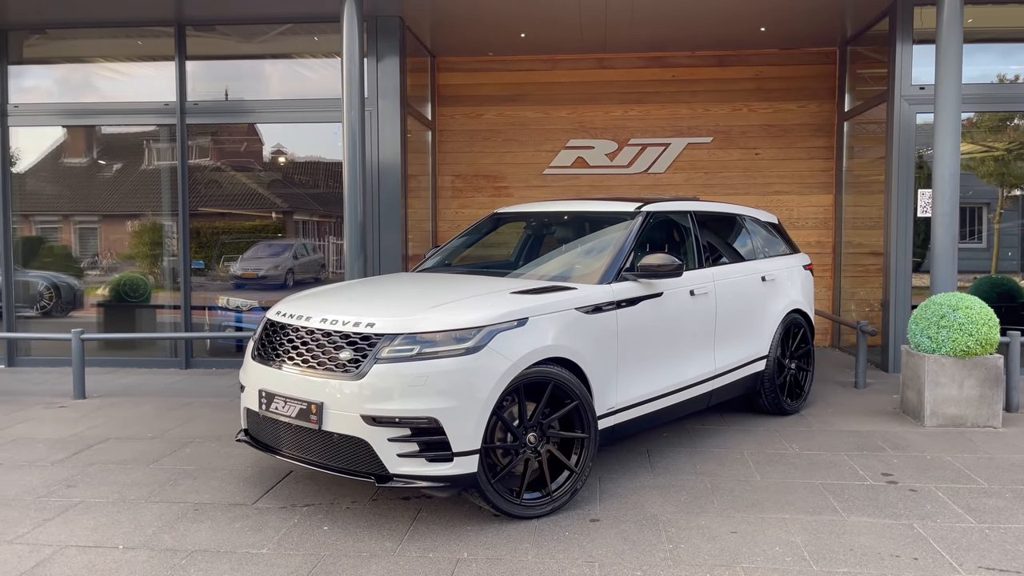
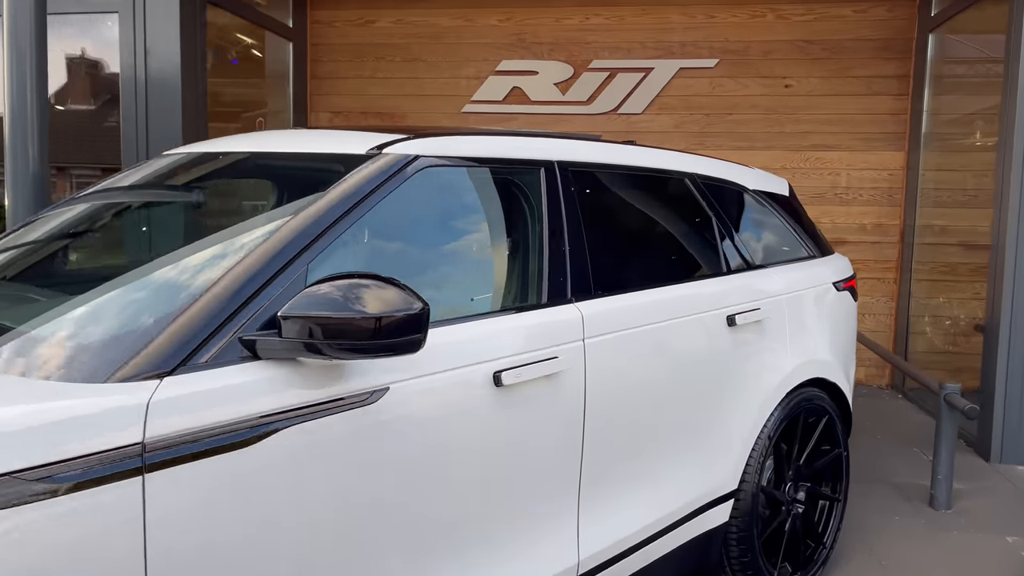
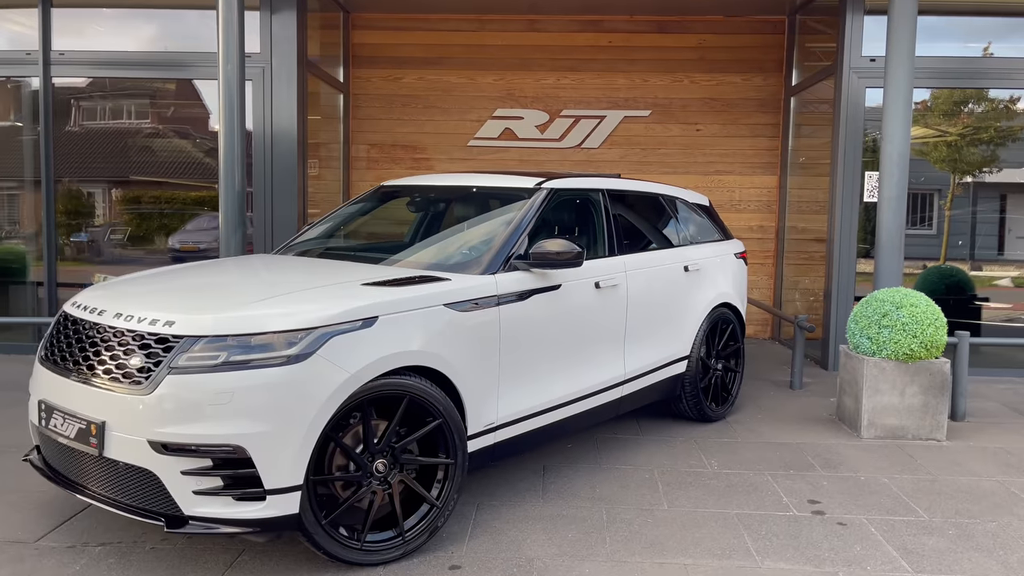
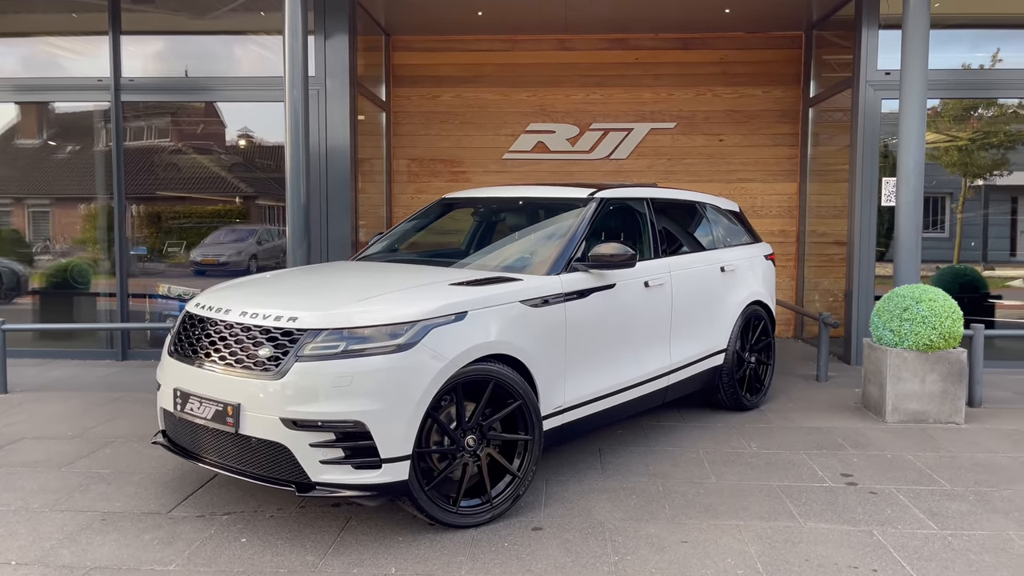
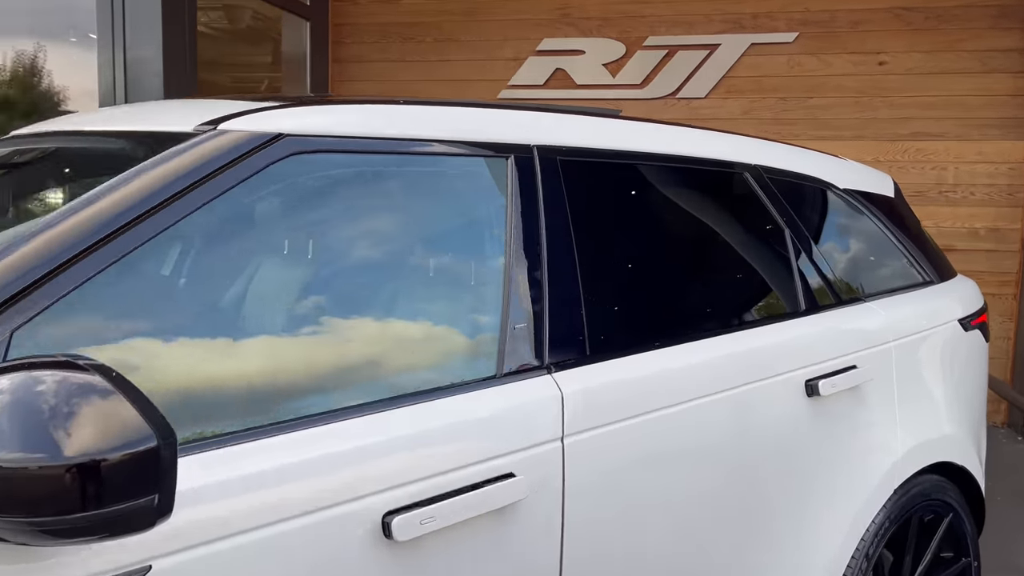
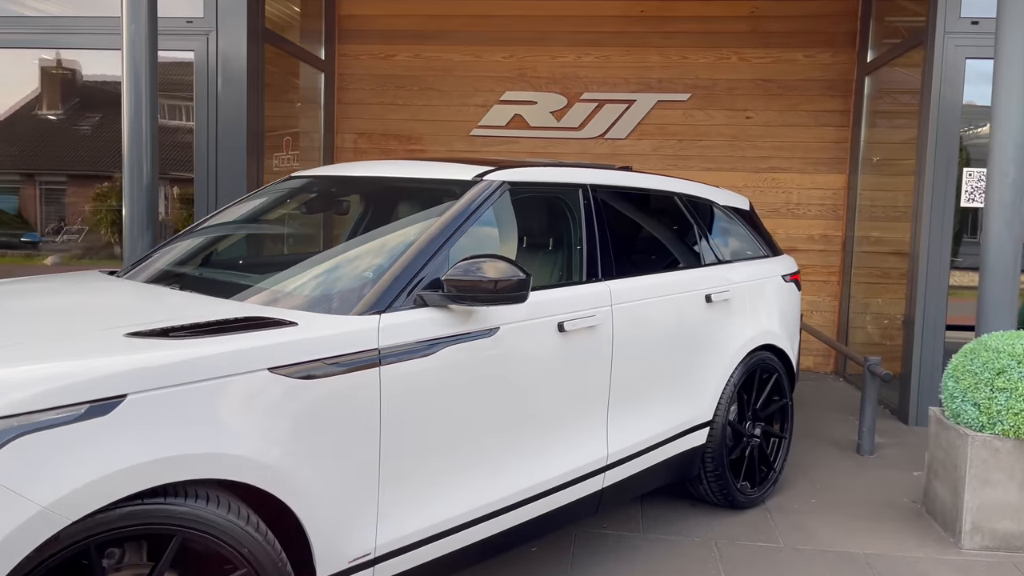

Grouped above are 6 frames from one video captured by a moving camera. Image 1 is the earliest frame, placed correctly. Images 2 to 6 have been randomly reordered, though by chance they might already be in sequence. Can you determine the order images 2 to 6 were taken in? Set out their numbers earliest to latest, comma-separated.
4, 3, 6, 2, 5
